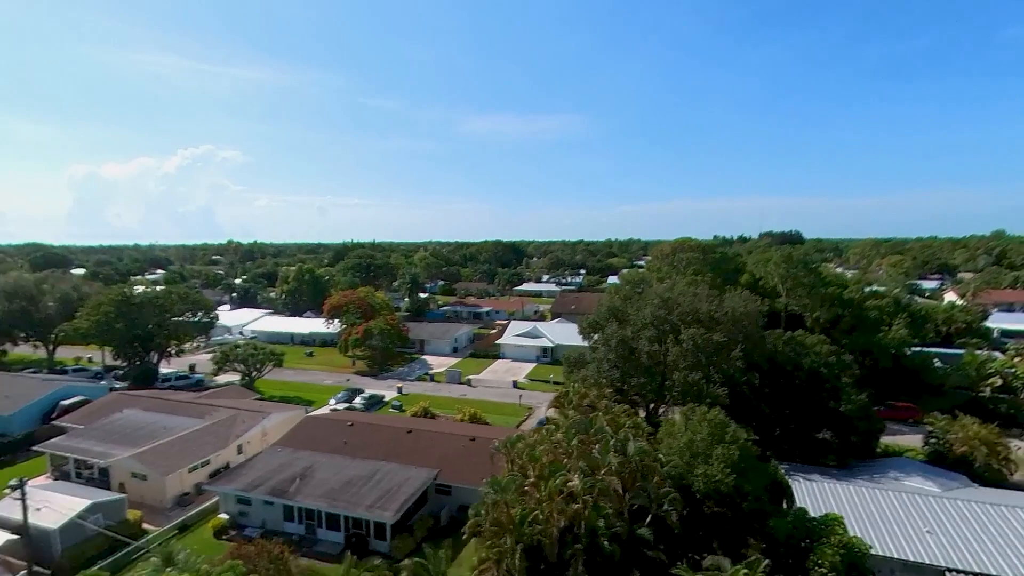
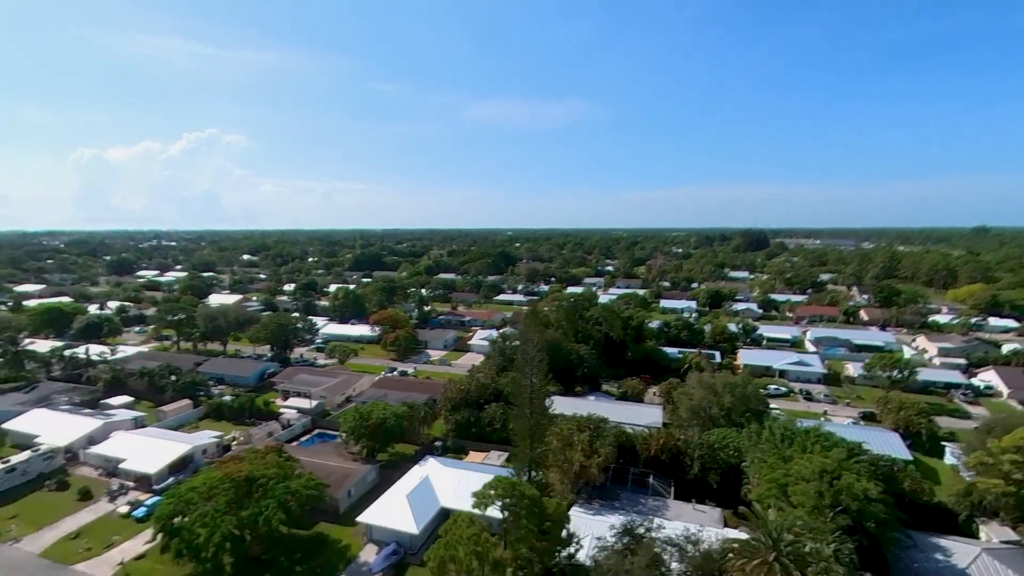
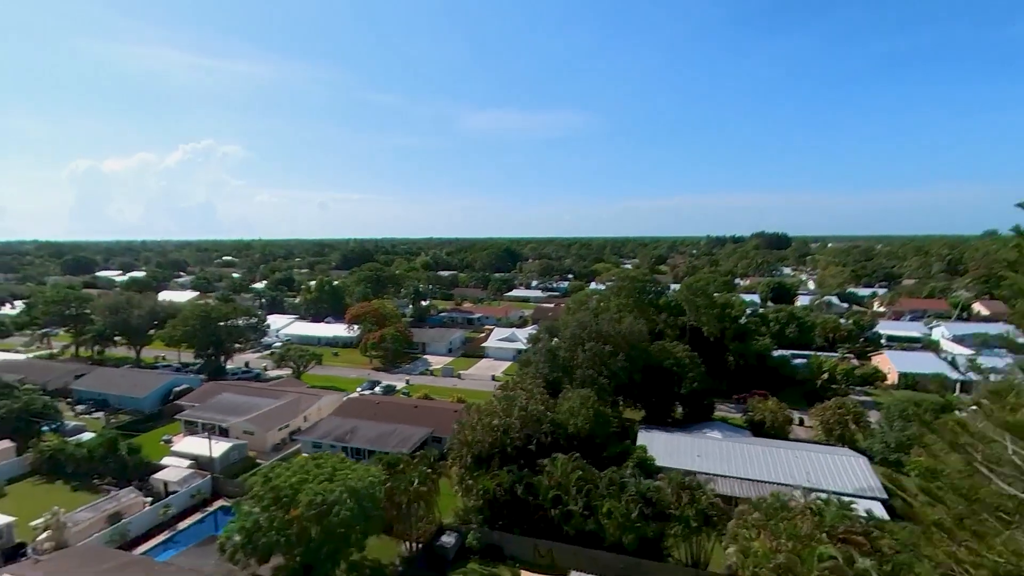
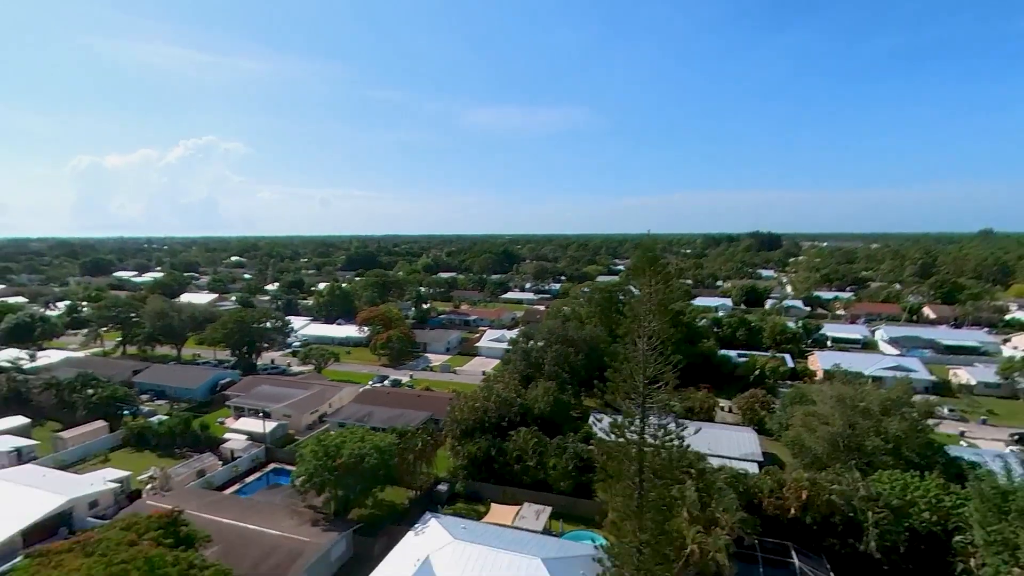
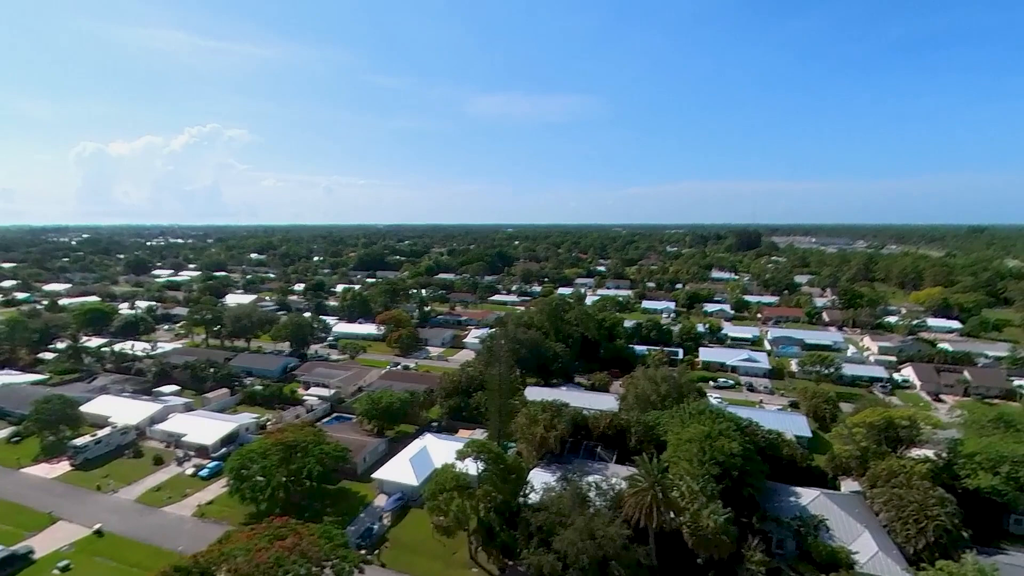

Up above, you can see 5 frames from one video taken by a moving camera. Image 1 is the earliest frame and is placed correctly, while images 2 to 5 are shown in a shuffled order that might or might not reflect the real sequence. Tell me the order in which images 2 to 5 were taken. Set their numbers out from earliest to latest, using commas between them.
3, 4, 2, 5
